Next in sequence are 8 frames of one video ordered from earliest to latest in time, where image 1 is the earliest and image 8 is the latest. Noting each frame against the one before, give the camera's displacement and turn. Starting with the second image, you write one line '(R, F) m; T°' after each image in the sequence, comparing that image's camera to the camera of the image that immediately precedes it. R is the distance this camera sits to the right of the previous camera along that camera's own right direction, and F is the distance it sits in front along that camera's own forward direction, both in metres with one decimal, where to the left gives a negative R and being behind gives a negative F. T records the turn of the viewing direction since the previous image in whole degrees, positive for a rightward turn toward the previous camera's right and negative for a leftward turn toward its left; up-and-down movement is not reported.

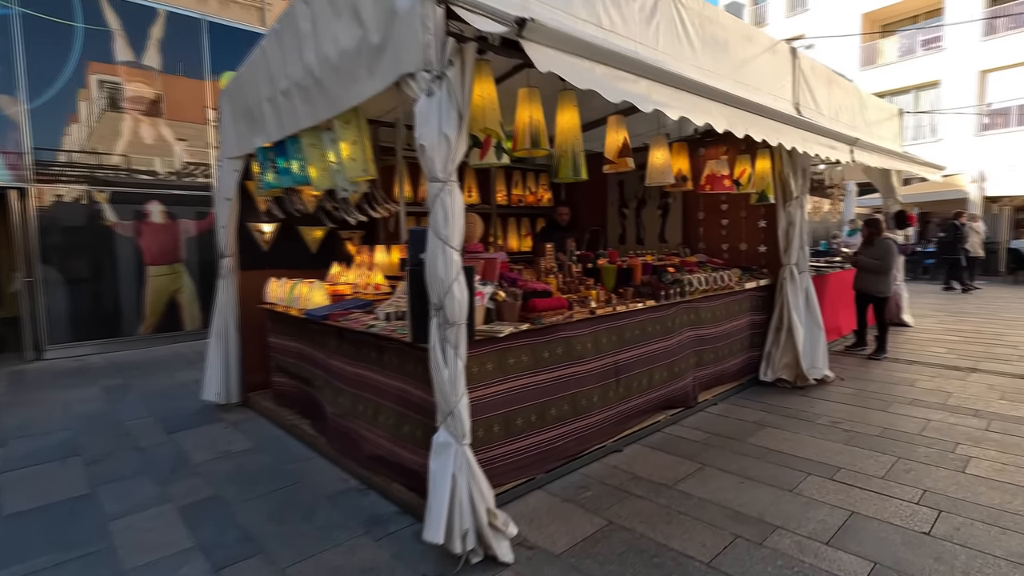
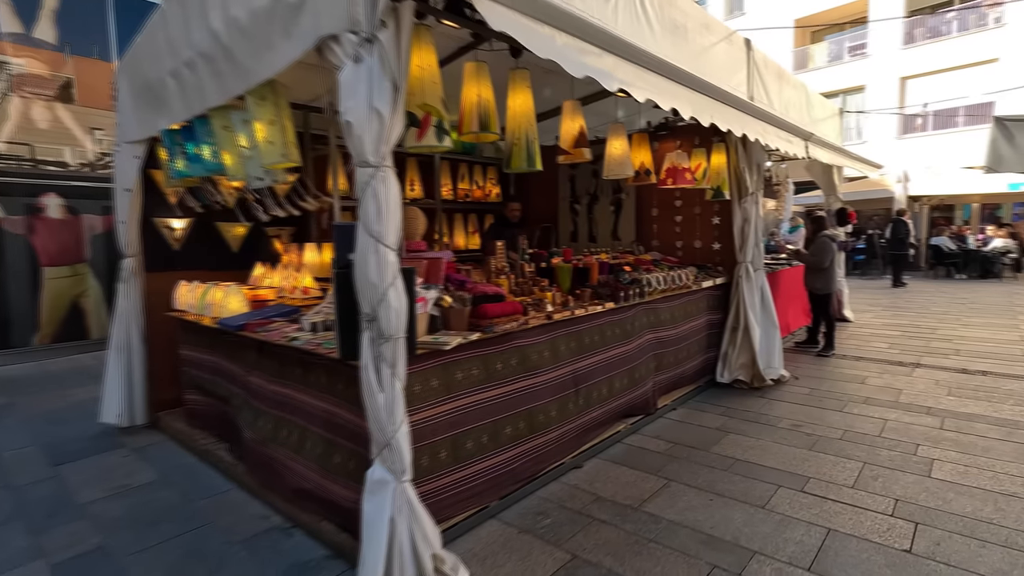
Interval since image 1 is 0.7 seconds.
(0.0, +0.3) m; +6°
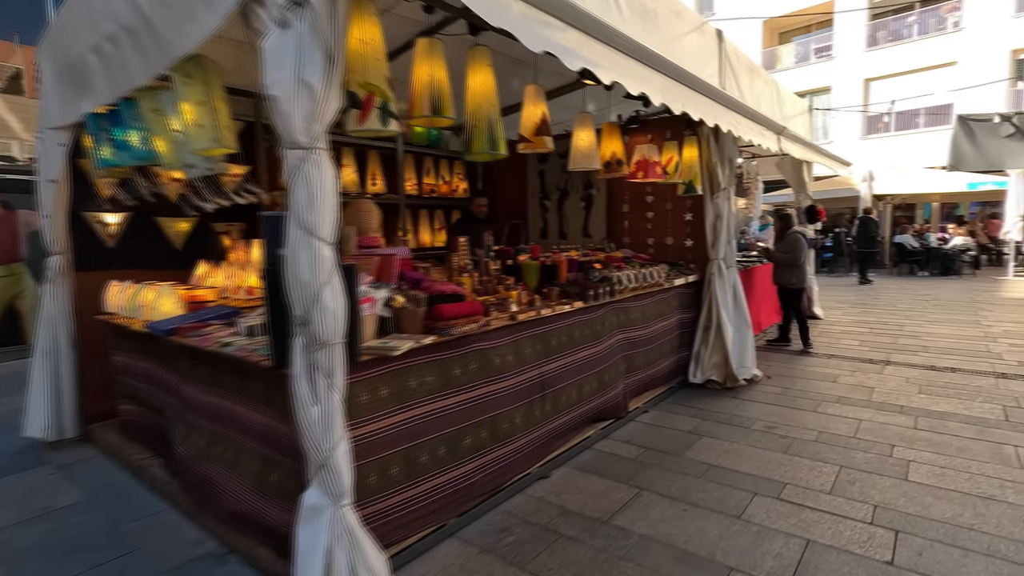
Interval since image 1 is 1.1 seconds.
(+0.1, +0.2) m; +3°
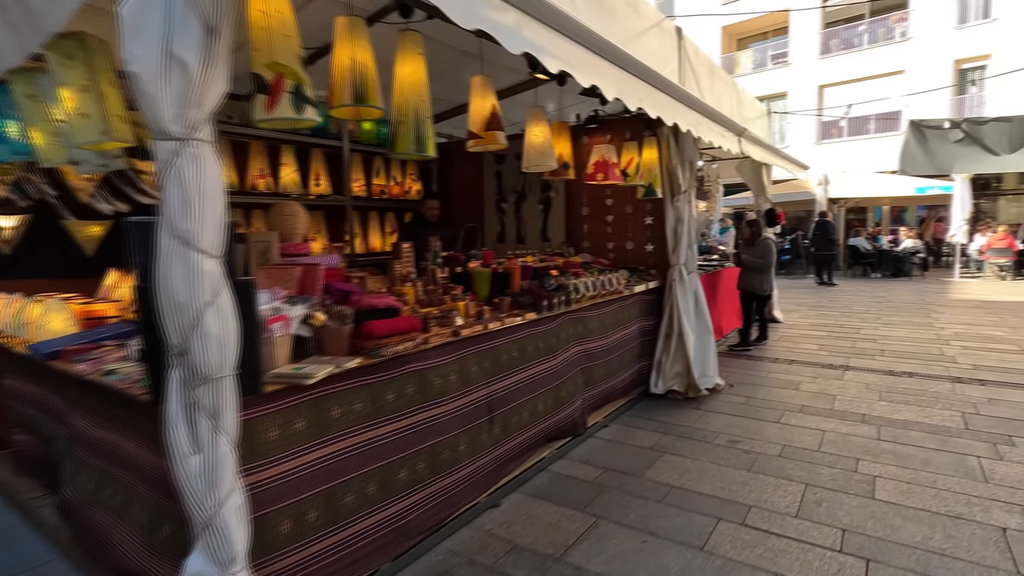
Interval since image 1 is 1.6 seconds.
(+0.1, +0.2) m; +4°
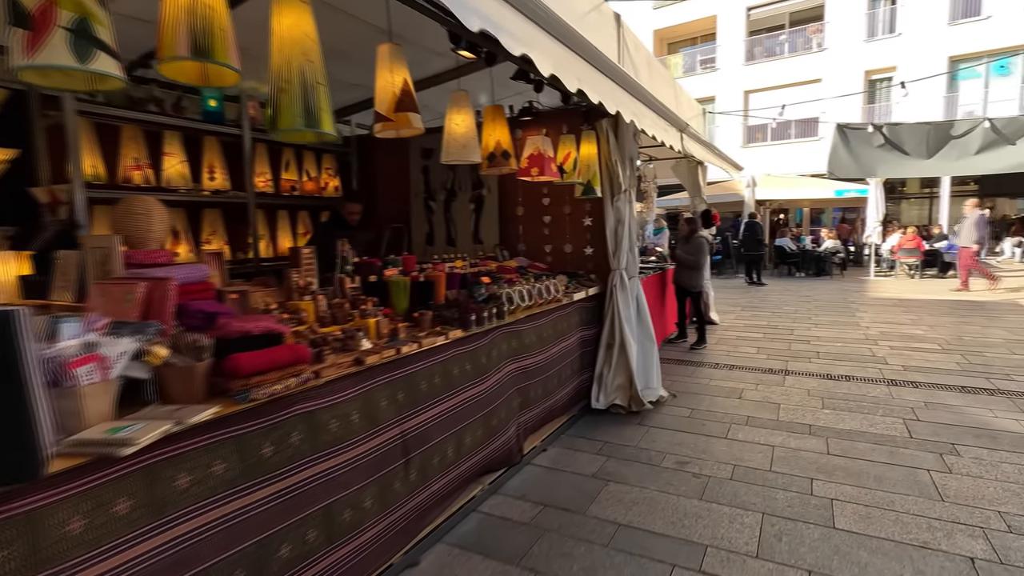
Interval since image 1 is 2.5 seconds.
(+0.1, +0.4) m; +7°
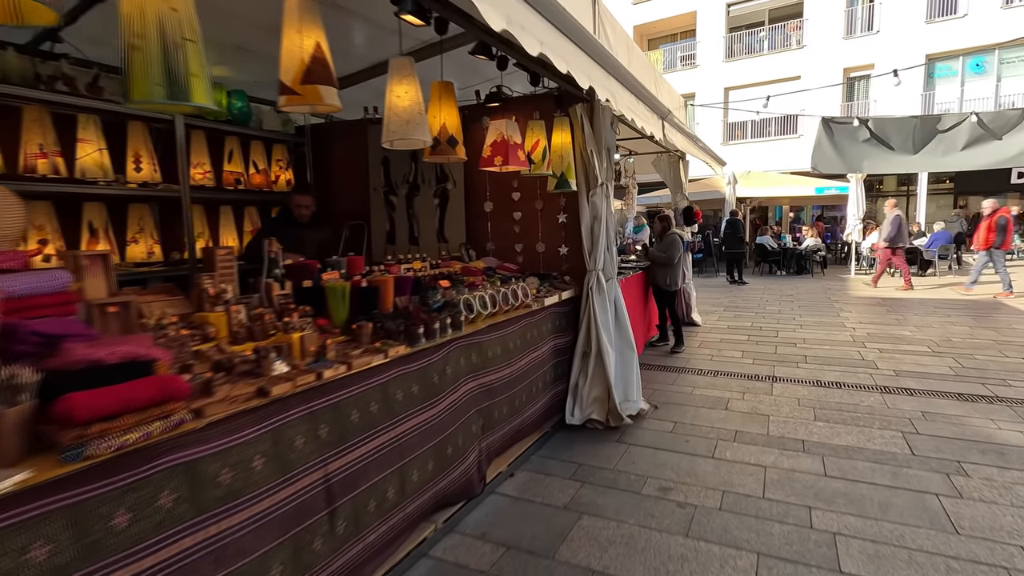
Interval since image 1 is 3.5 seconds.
(+0.1, +0.4) m; +2°
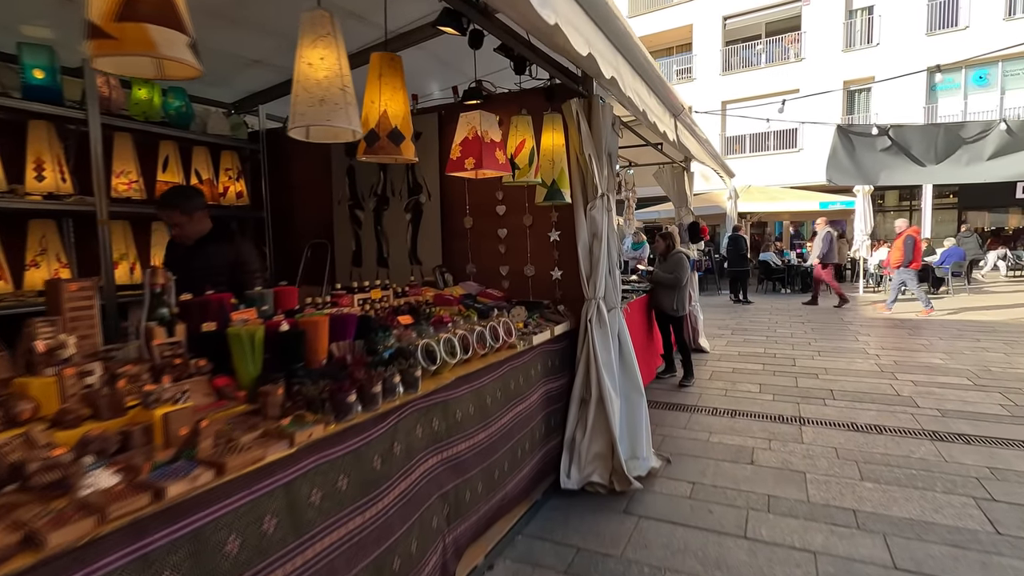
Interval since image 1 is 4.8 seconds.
(+0.1, +0.6) m; 0°
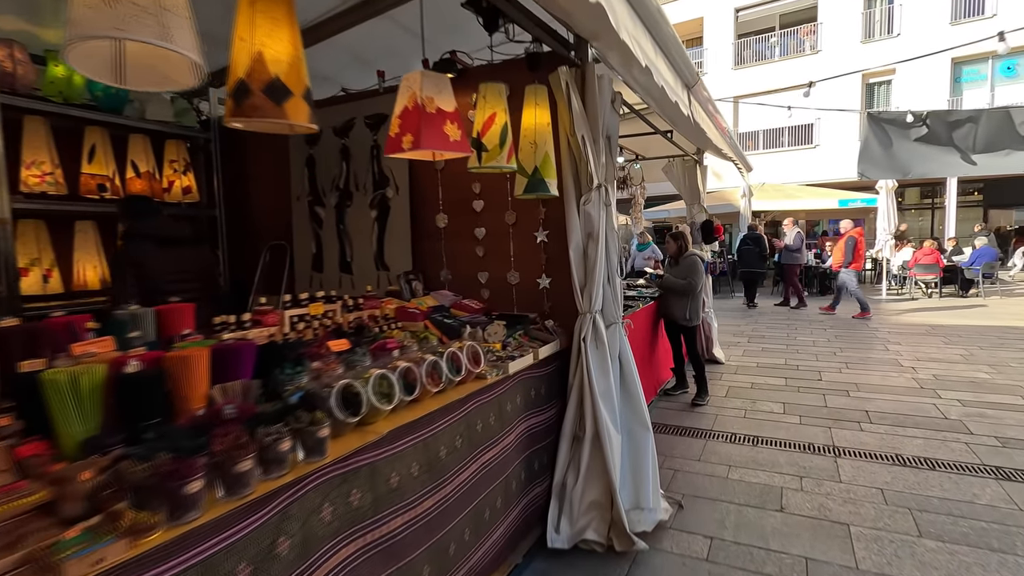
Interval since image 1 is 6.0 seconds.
(+0.1, +0.5) m; -1°
